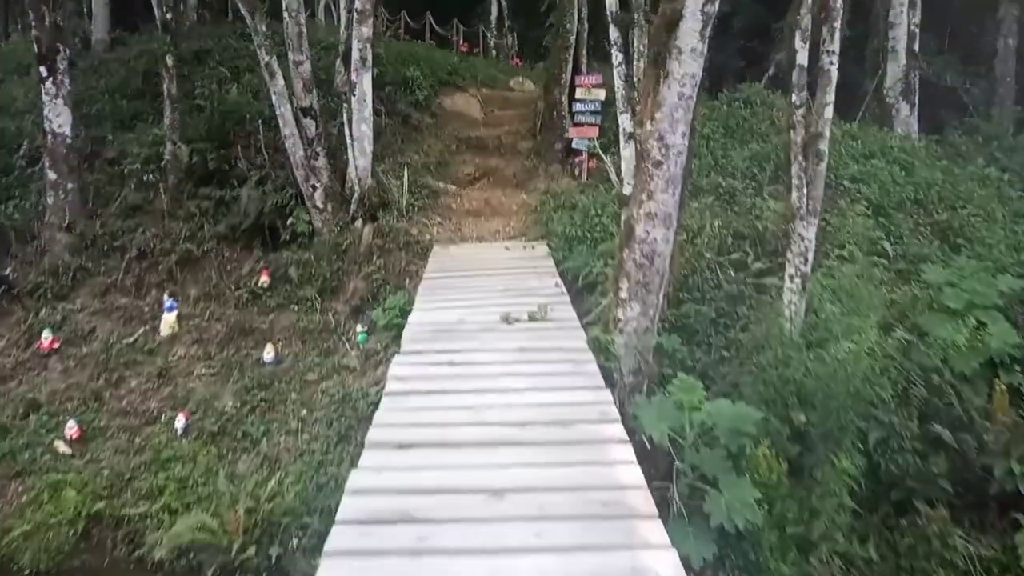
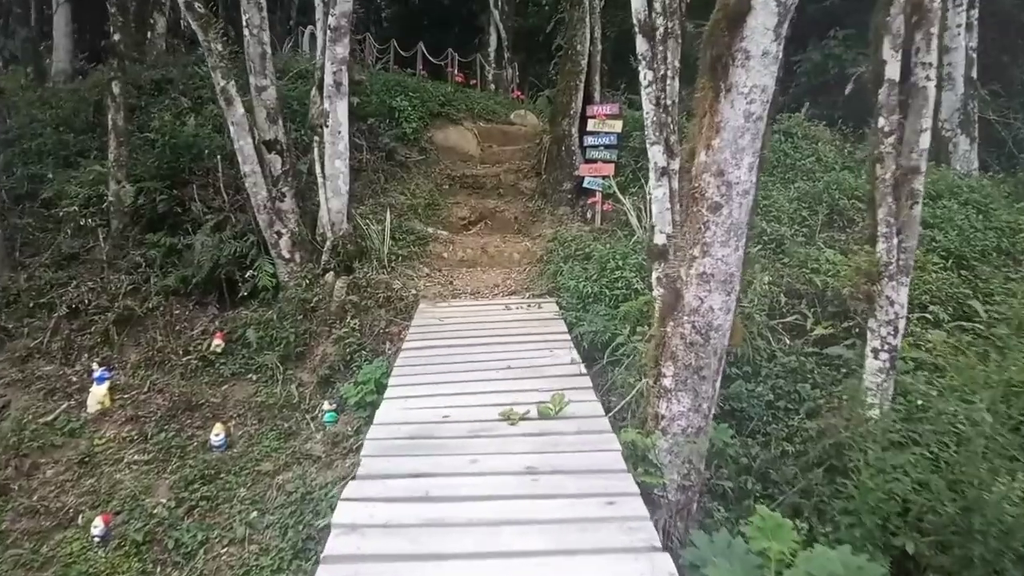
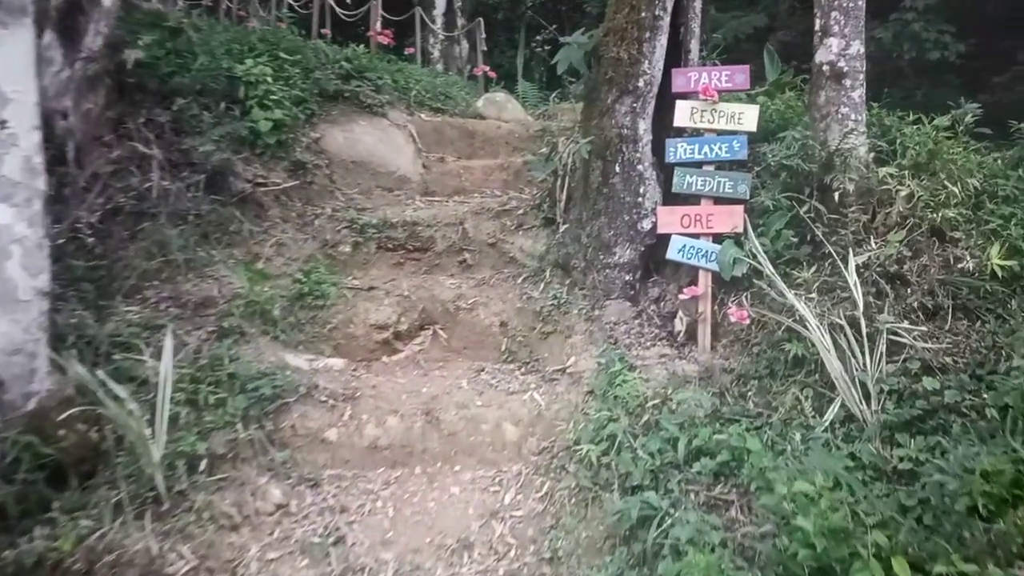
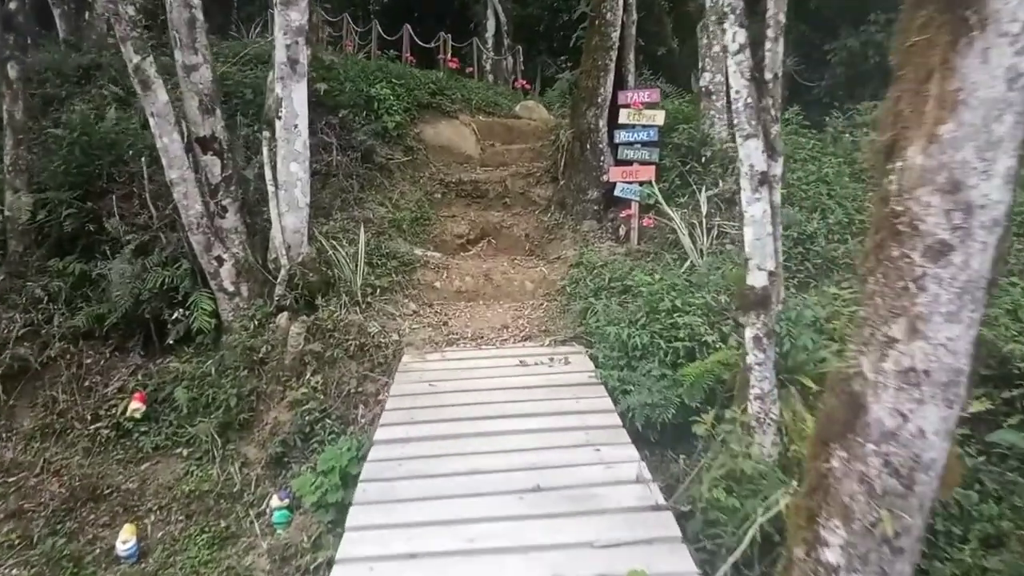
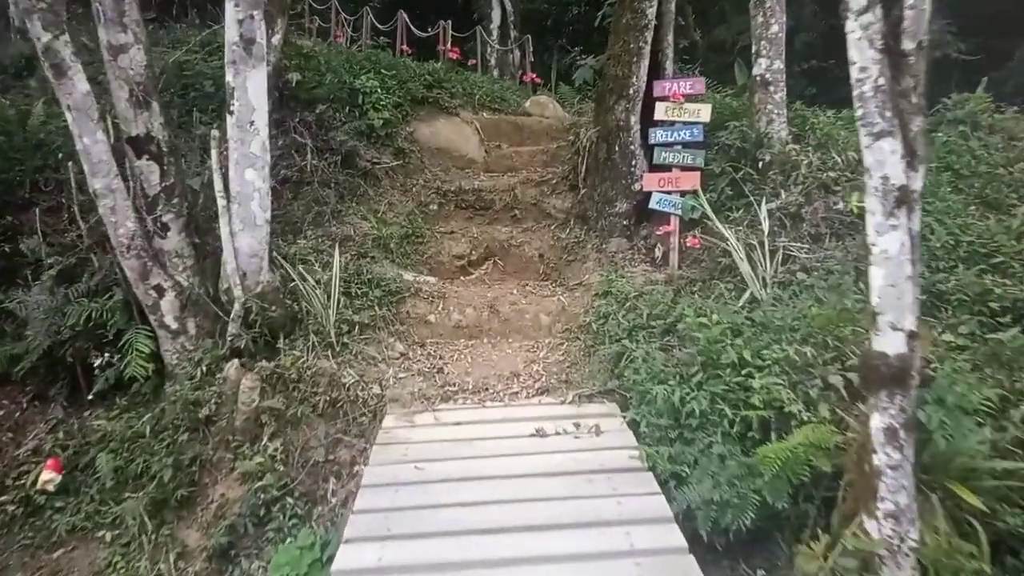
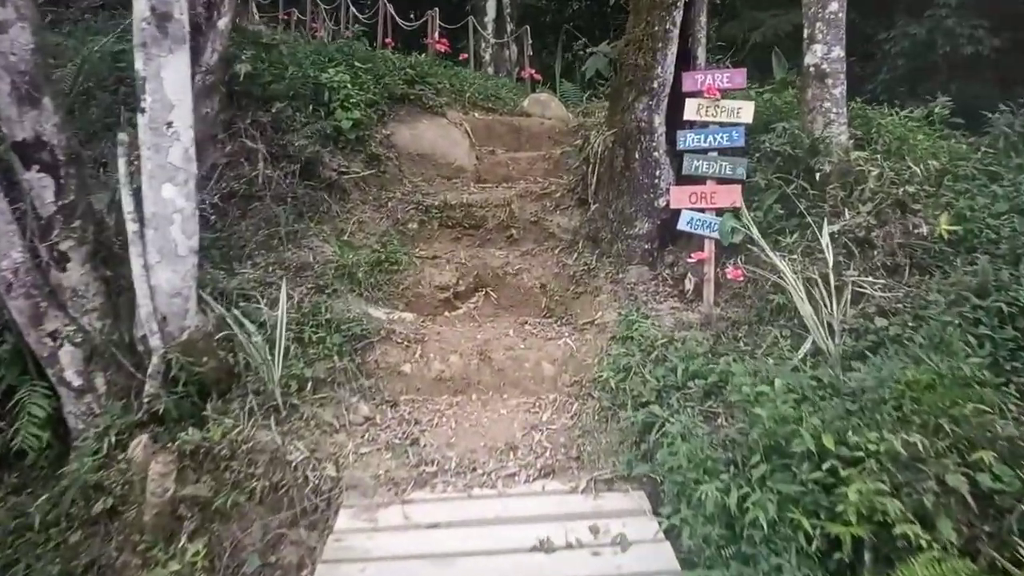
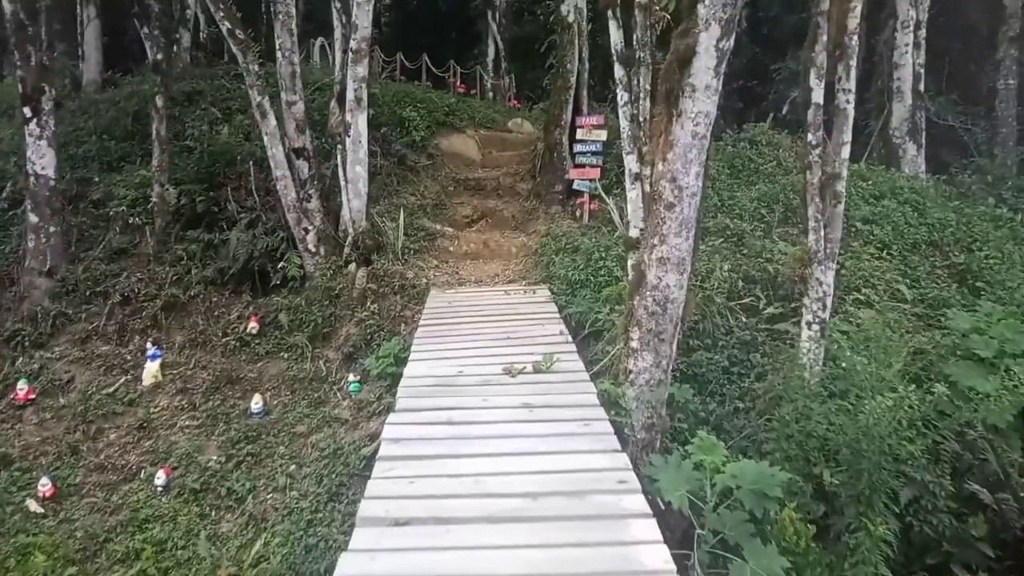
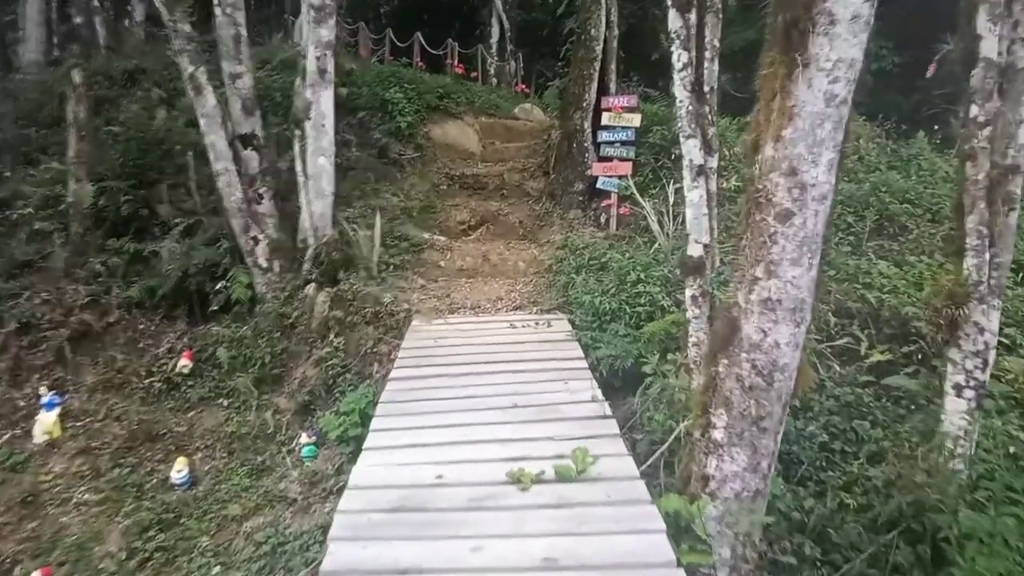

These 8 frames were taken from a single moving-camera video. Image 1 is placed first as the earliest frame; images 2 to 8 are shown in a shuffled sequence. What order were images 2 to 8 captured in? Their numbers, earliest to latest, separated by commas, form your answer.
7, 2, 8, 4, 5, 6, 3
